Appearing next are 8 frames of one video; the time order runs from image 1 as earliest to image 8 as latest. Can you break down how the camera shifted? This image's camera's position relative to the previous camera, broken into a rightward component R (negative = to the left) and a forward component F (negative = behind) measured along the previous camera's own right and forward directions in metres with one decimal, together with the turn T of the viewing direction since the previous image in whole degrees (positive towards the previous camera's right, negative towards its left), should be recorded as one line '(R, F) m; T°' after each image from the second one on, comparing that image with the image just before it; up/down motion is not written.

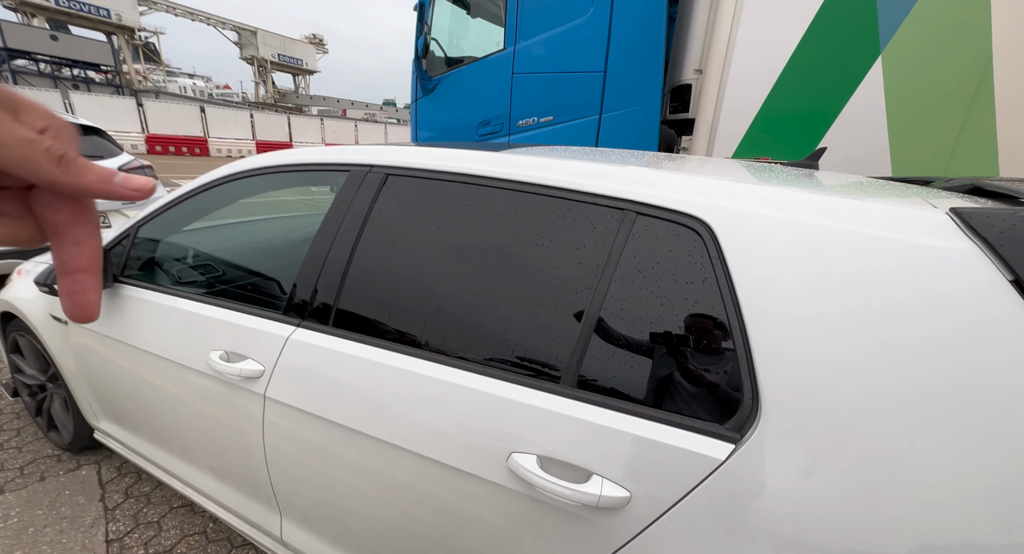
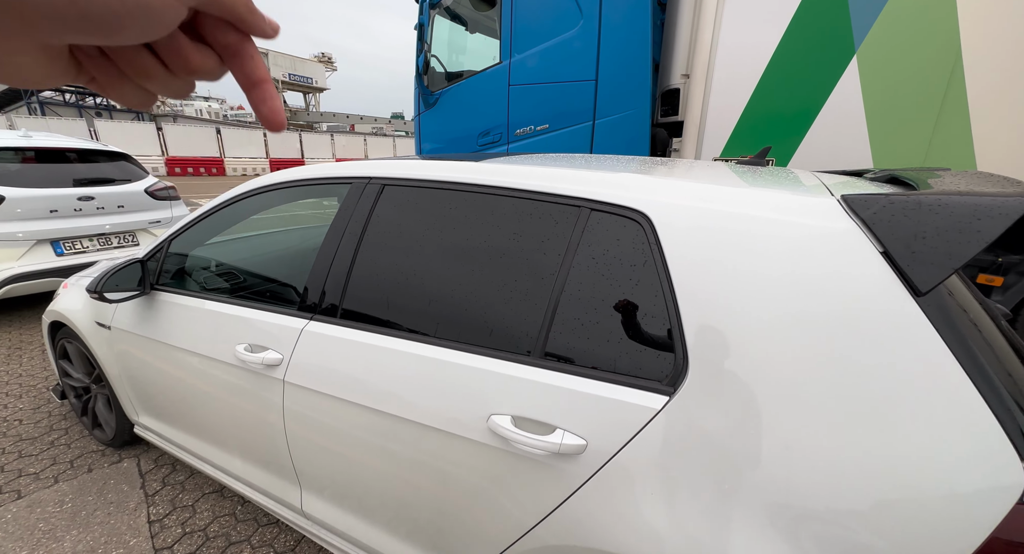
(+0.1, -0.2) m; -2°
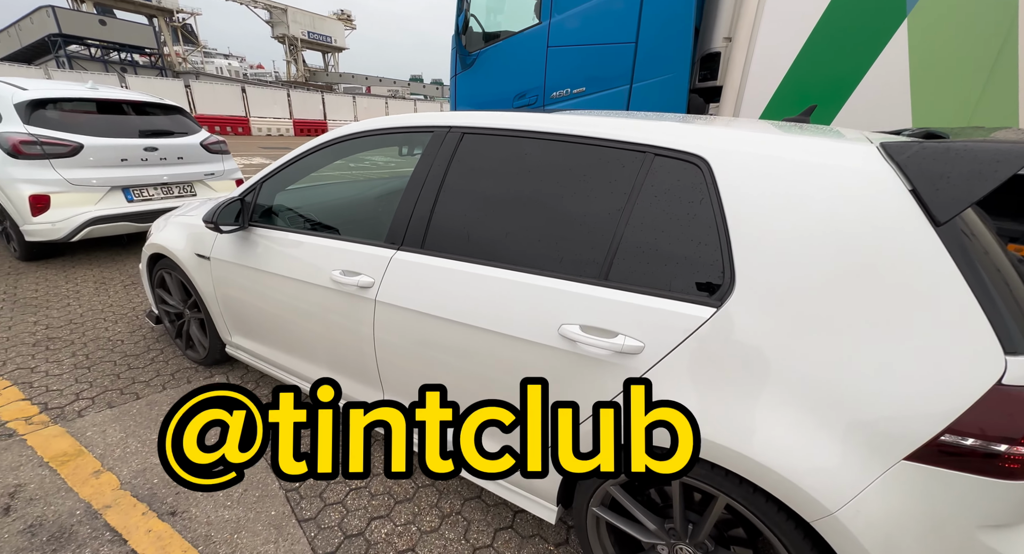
(-0.2, -0.2) m; -2°
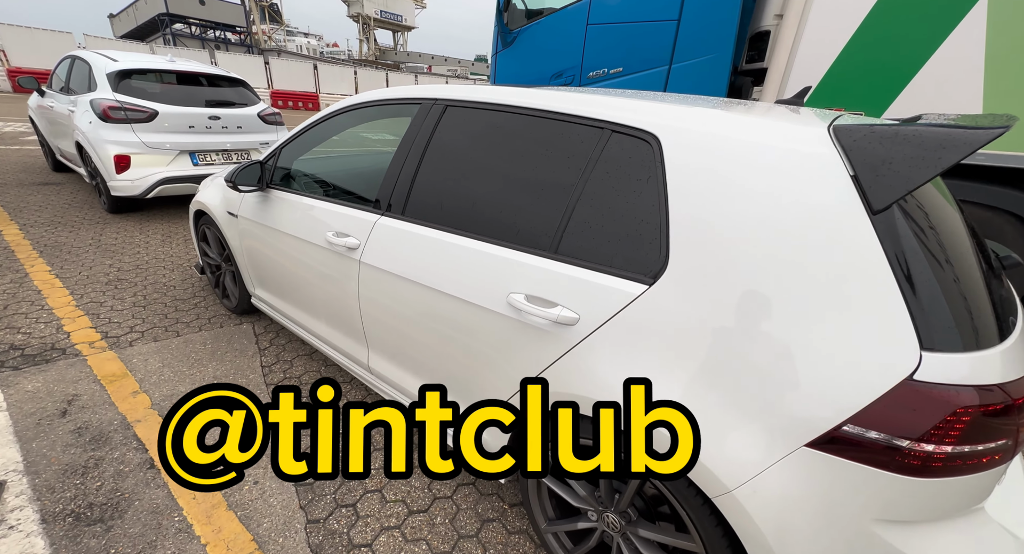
(+0.3, -0.1) m; -7°
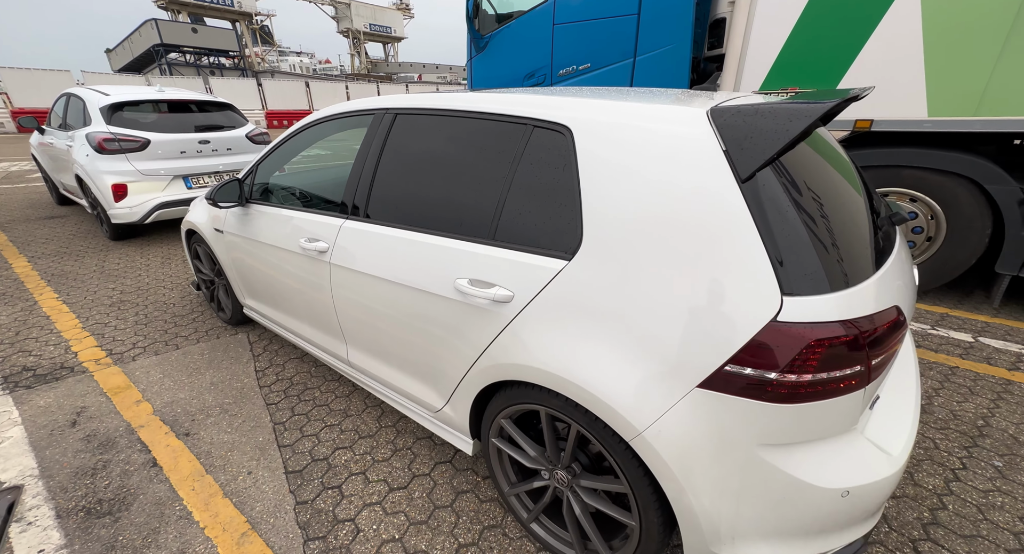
(+0.2, -0.1) m; -1°
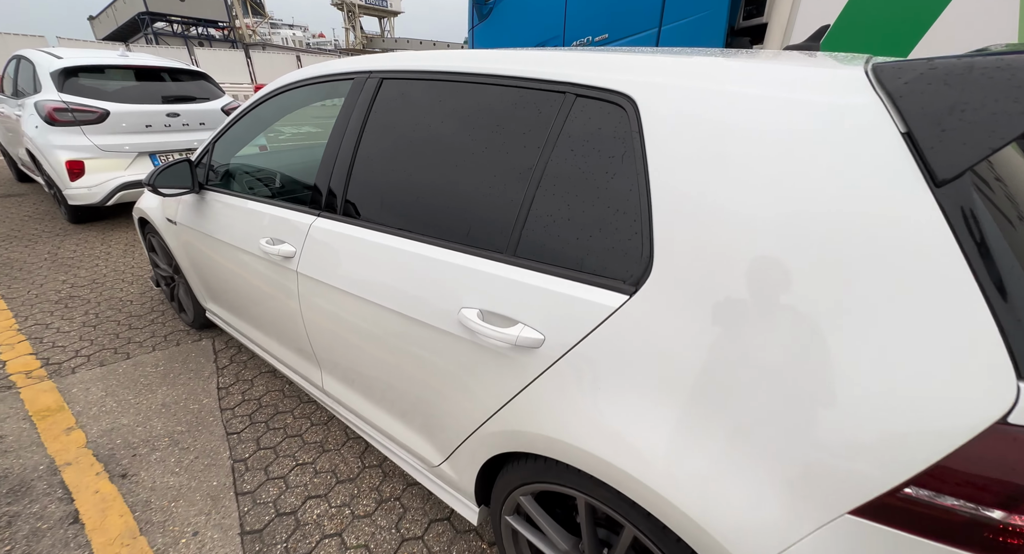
(-0.1, +0.4) m; +1°
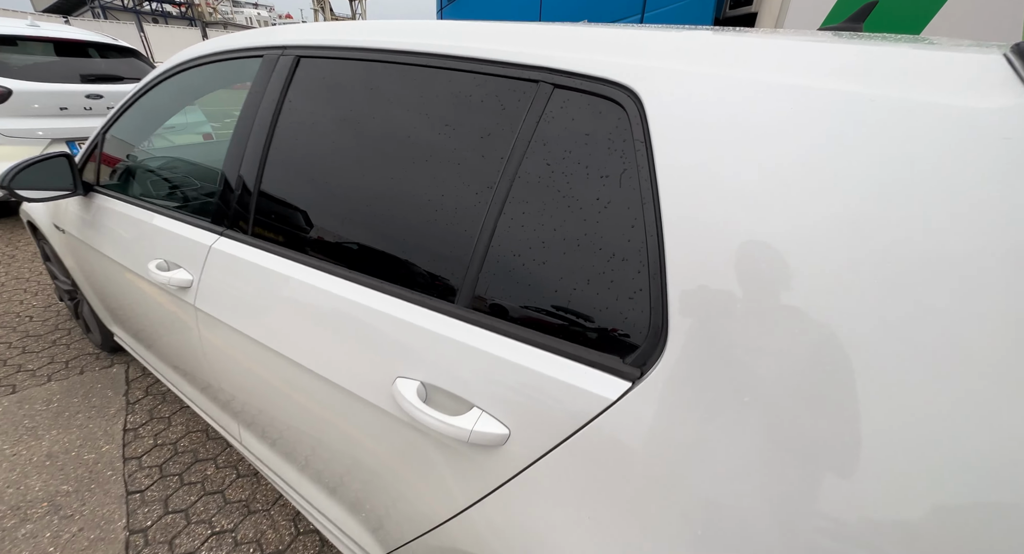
(0.0, +0.3) m; +3°
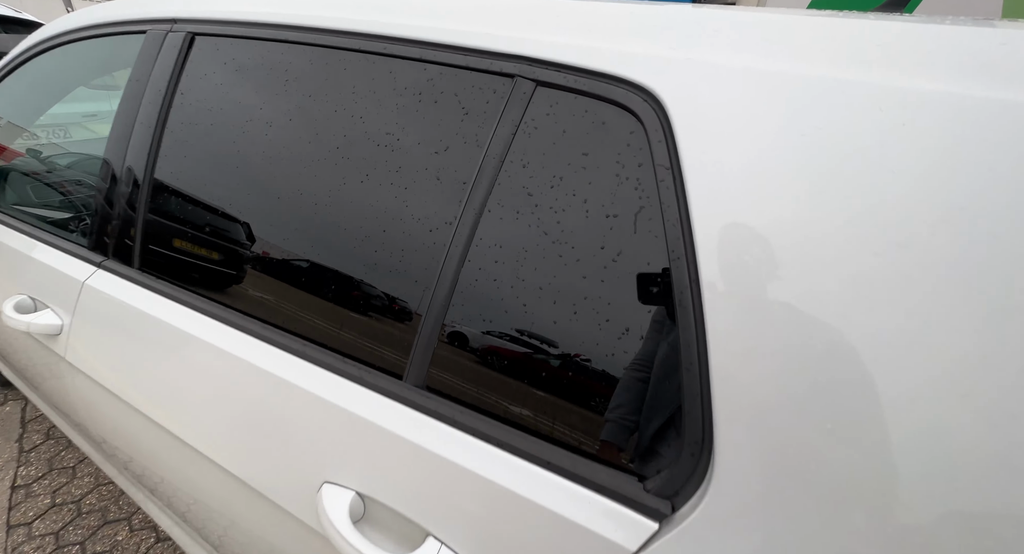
(0.0, +0.2) m; +4°
